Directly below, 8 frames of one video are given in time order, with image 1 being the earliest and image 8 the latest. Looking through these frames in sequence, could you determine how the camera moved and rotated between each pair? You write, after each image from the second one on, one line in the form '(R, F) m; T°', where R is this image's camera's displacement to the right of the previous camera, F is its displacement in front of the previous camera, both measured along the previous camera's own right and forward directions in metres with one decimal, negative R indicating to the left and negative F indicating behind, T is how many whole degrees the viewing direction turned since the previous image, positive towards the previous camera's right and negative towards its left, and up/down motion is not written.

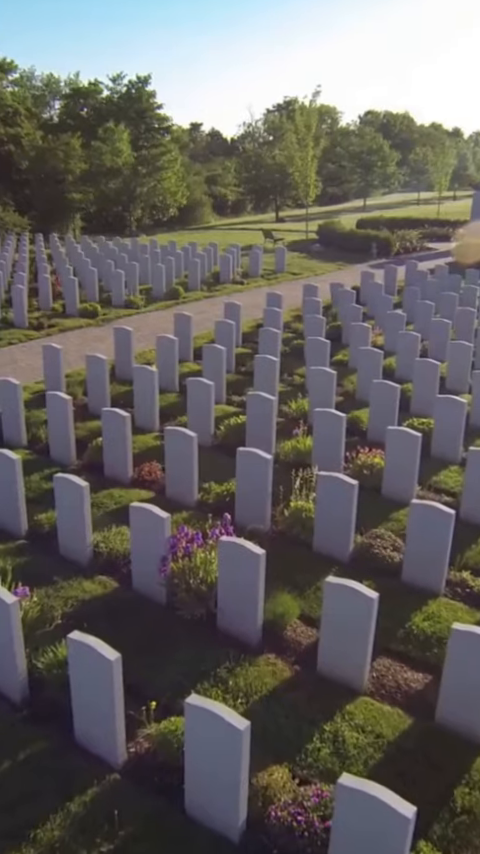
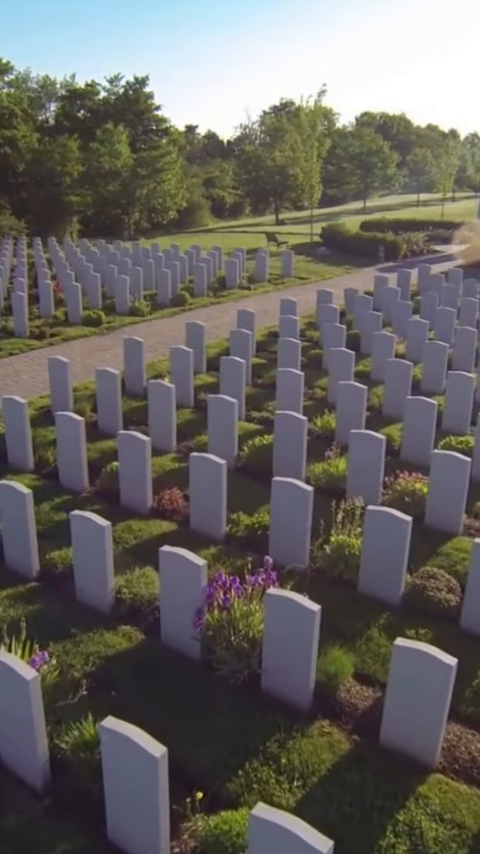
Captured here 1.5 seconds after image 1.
(-0.3, +0.6) m; 0°
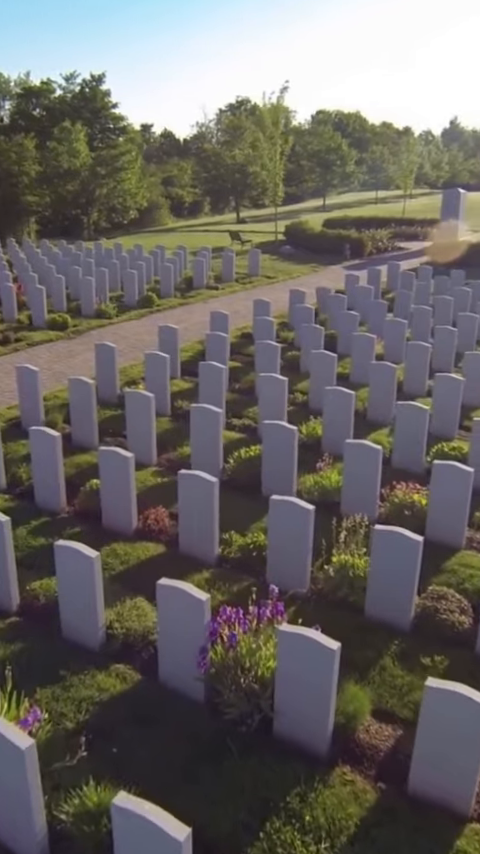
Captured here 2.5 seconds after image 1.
(-0.2, +0.4) m; +3°
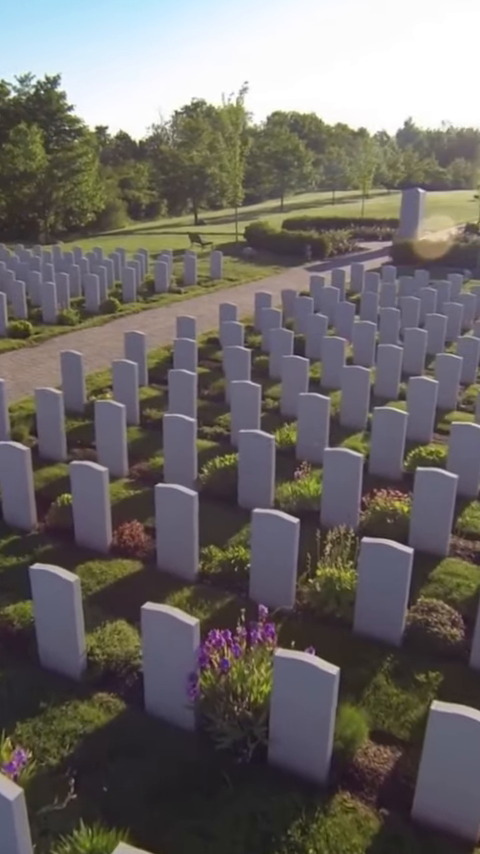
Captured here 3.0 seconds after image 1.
(-0.1, +0.2) m; +3°
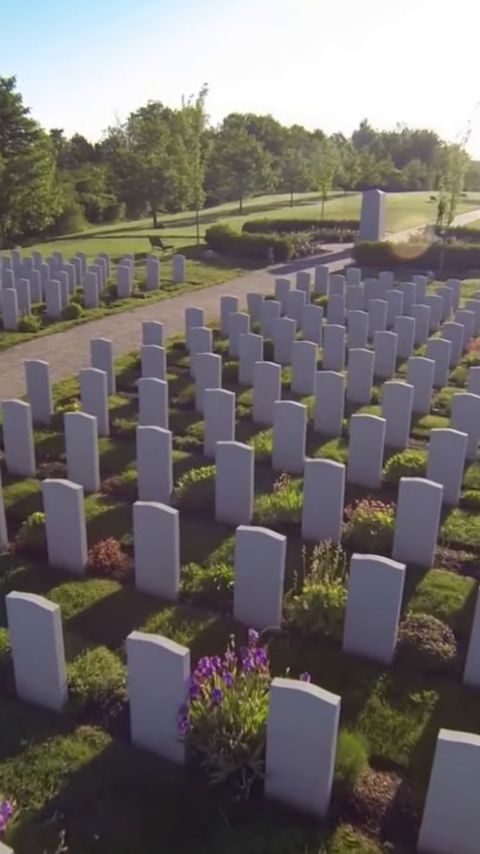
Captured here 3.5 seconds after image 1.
(-0.1, +0.2) m; +3°
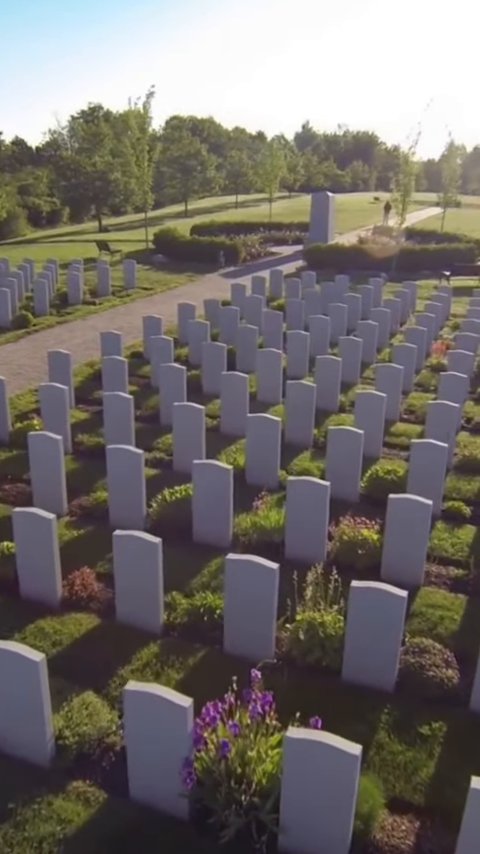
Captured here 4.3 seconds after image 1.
(-0.3, +0.3) m; +4°
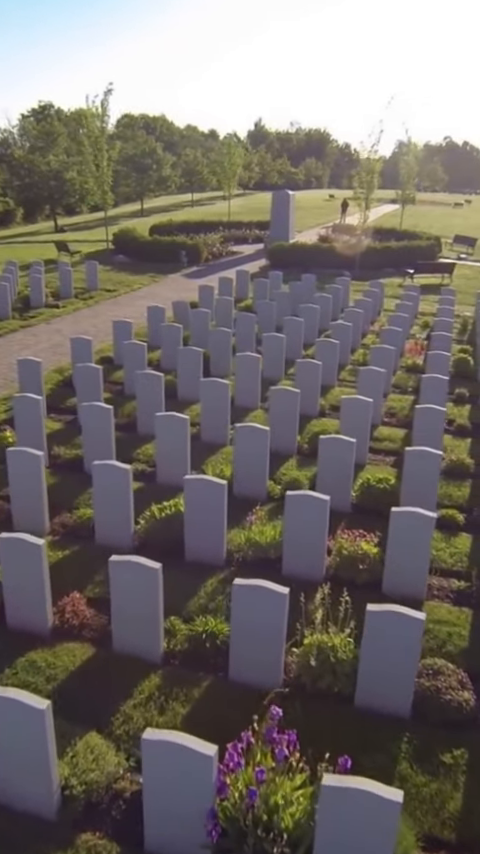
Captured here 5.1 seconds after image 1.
(-0.3, +0.2) m; +3°
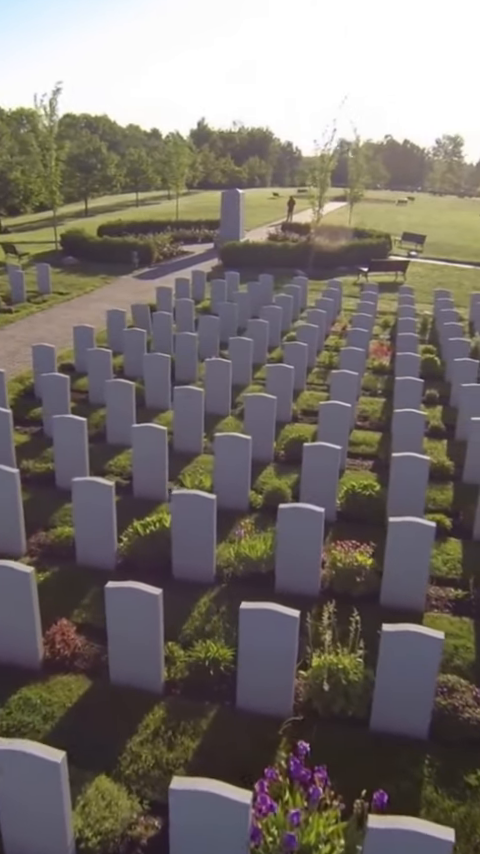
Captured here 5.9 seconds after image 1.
(-0.3, +0.2) m; +4°
